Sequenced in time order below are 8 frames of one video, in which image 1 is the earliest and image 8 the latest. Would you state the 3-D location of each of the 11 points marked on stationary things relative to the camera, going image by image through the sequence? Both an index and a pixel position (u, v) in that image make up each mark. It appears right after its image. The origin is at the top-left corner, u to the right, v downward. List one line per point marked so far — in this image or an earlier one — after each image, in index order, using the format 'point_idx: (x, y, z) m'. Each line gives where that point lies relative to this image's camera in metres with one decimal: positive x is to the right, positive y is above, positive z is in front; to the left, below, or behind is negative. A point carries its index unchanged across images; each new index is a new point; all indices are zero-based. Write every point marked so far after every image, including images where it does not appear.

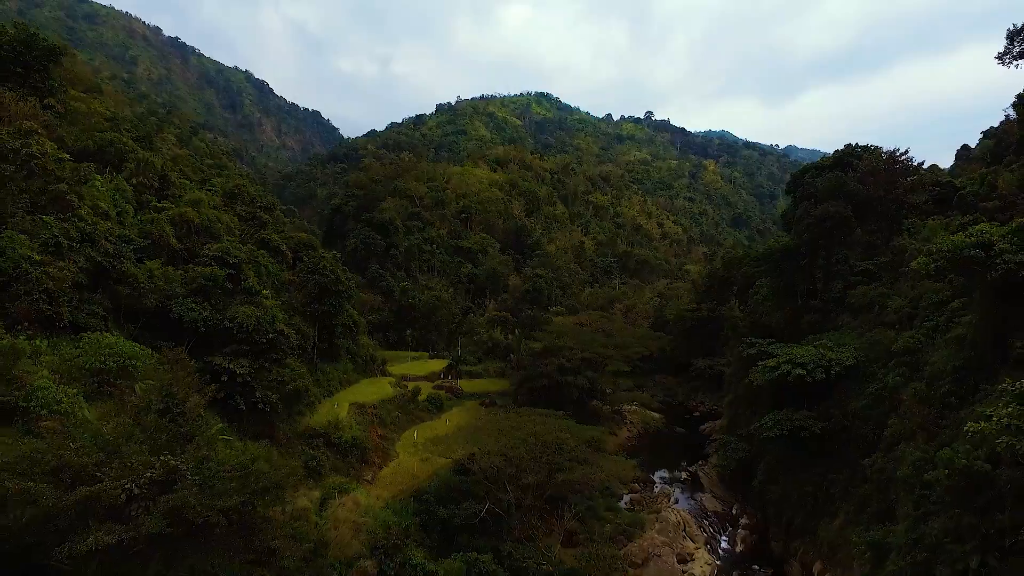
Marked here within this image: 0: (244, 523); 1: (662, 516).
0: (-3.0, -2.6, +7.3) m
1: (+4.4, -6.7, +18.8) m
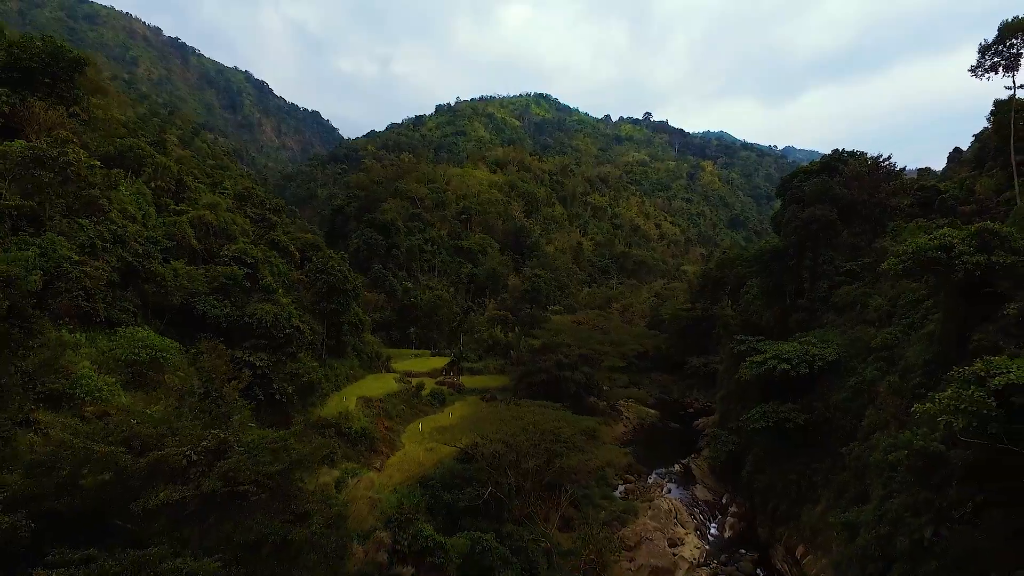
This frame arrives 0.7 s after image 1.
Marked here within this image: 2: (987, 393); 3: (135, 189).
0: (-2.9, -2.6, +8.3) m
1: (+4.4, -6.7, +19.8) m
2: (+5.6, -1.2, +7.6) m
3: (-9.7, +2.5, +16.5) m
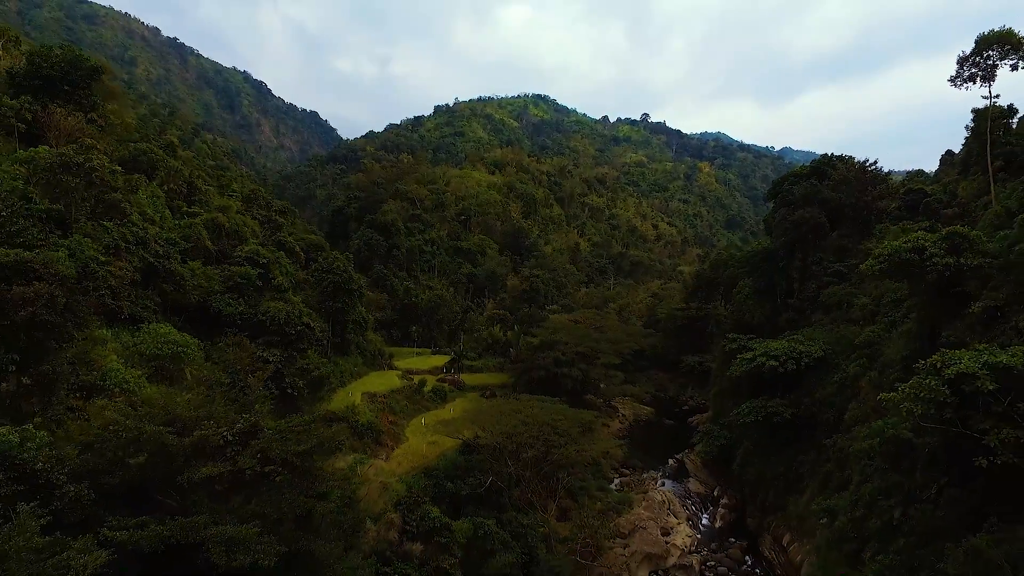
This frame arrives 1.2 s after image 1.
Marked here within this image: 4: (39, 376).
0: (-2.9, -2.5, +9.0) m
1: (+4.4, -6.7, +20.6) m
2: (+5.6, -1.2, +8.4) m
3: (-9.7, +2.6, +17.3) m
4: (-6.0, -1.1, +8.1) m
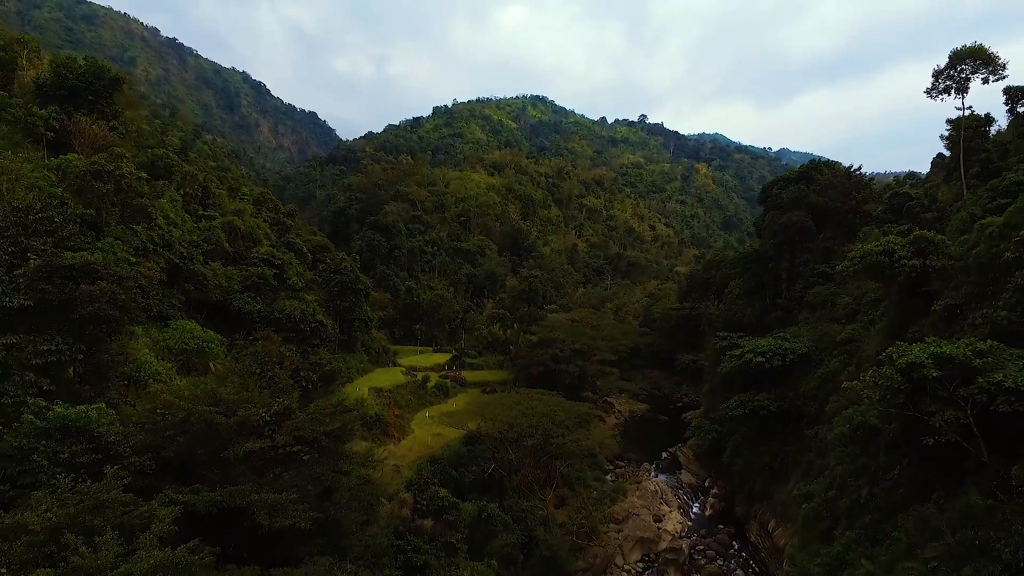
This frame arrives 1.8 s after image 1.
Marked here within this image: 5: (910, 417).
0: (-2.9, -2.5, +10.1) m
1: (+4.4, -6.7, +21.6) m
2: (+5.7, -1.2, +9.4) m
3: (-9.7, +2.6, +18.3) m
4: (-5.9, -1.1, +9.1) m
5: (+6.1, -2.0, +9.7) m
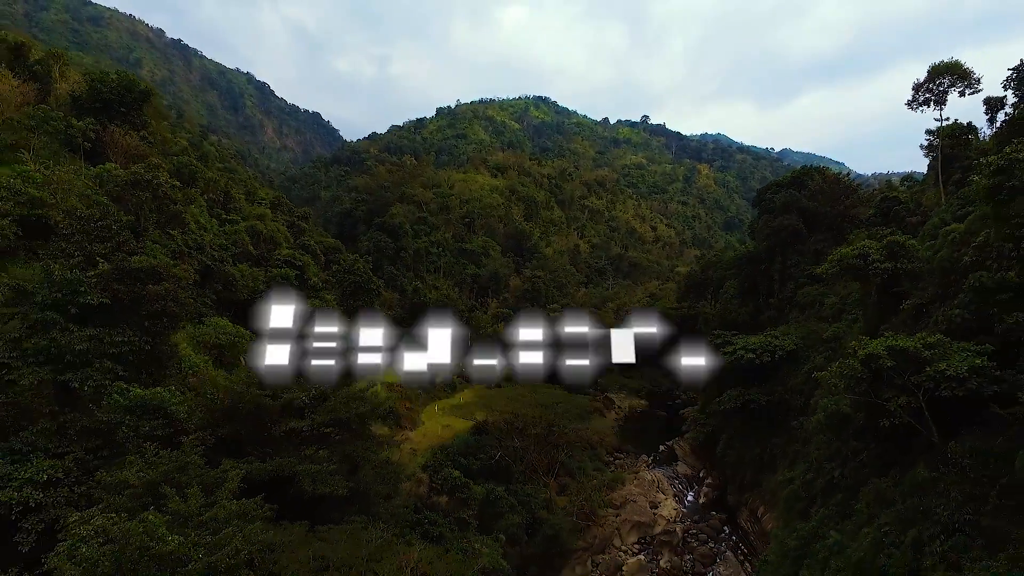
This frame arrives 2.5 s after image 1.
0: (-2.7, -2.5, +11.3) m
1: (+4.6, -6.7, +22.9) m
2: (+5.8, -1.2, +10.7) m
3: (-9.5, +2.6, +19.6) m
4: (-5.8, -1.1, +10.4) m
5: (+6.2, -2.0, +10.9) m
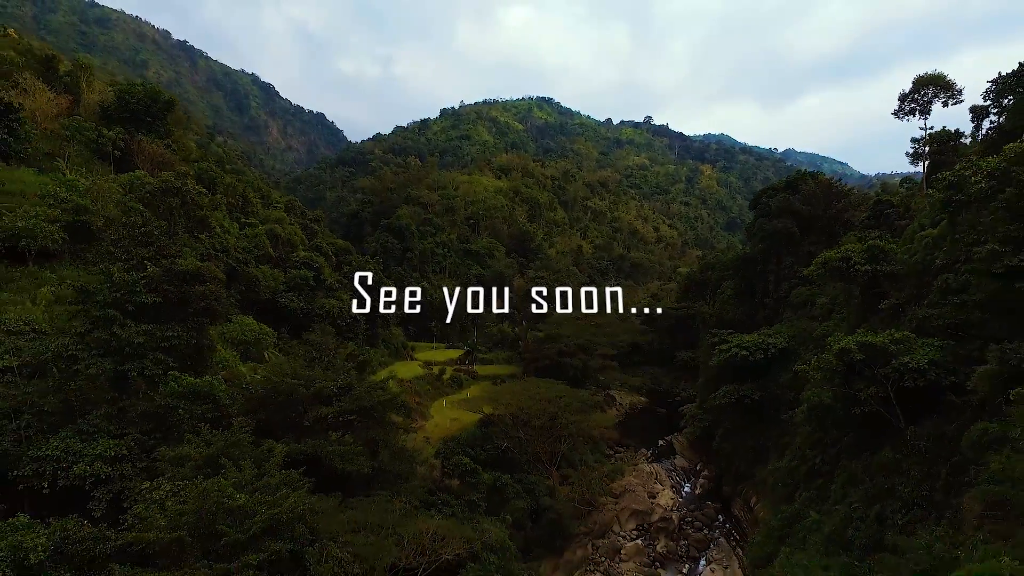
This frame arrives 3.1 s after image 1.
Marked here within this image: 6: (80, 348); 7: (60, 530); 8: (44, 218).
0: (-2.6, -2.5, +12.5) m
1: (+4.7, -6.7, +23.9) m
2: (+5.9, -1.2, +11.8) m
3: (-9.4, +2.6, +20.7) m
4: (-5.7, -1.1, +11.5) m
5: (+6.3, -2.0, +12.0) m
6: (-6.7, -0.9, +9.9) m
7: (-4.9, -2.6, +6.8) m
8: (-10.4, +1.5, +14.2) m
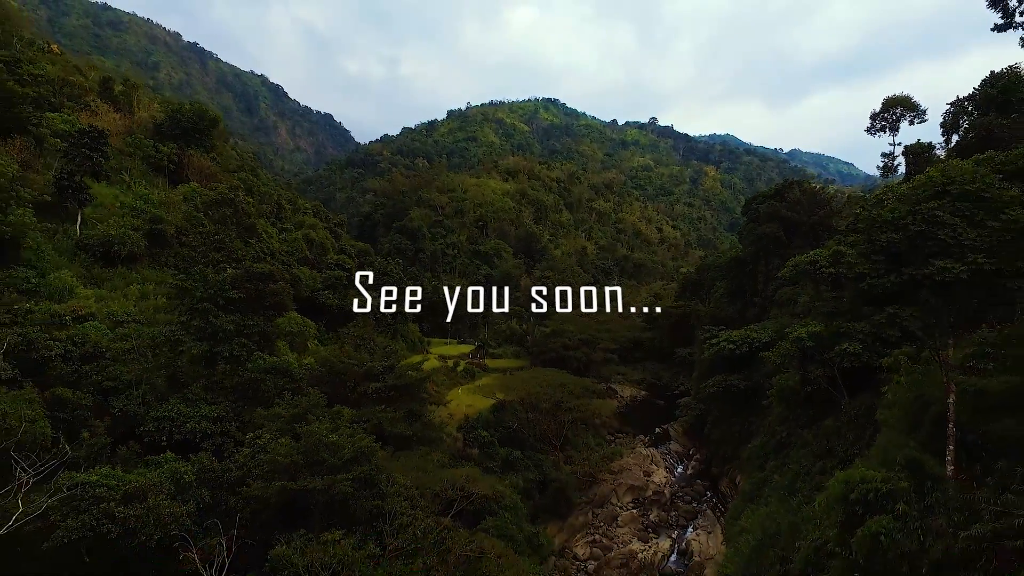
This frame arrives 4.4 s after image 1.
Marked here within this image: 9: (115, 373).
0: (-2.3, -2.5, +15.0) m
1: (+5.1, -6.7, +26.4) m
2: (+6.2, -1.2, +14.2) m
3: (-9.0, +2.6, +23.3) m
4: (-5.4, -1.1, +14.0) m
5: (+6.6, -2.0, +14.4) m
6: (-6.4, -0.9, +12.4) m
7: (-4.6, -2.6, +9.4) m
8: (-10.0, +1.6, +16.7) m
9: (-7.0, -1.5, +11.2) m
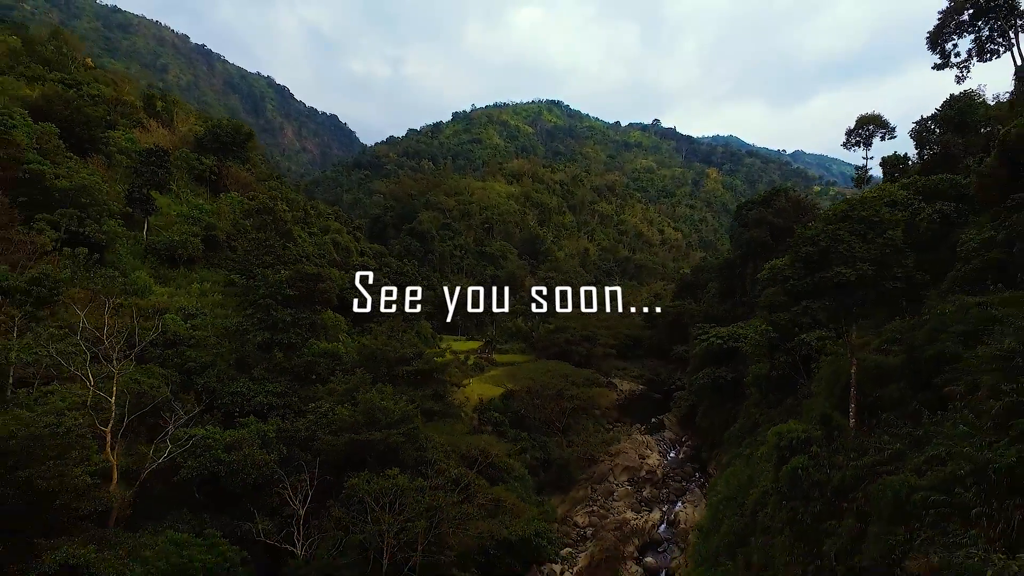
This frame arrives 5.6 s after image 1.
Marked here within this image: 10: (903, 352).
0: (-2.1, -2.5, +17.4) m
1: (+5.4, -6.7, +28.8) m
2: (+6.5, -1.2, +16.6) m
3: (-8.7, +2.7, +25.8) m
4: (-5.1, -1.0, +16.5) m
5: (+6.8, -2.0, +16.8) m
6: (-6.2, -0.9, +14.9) m
7: (-4.4, -2.5, +11.8) m
8: (-9.8, +1.6, +19.2) m
9: (-6.7, -1.5, +13.7) m
10: (+5.9, -1.0, +9.7) m
